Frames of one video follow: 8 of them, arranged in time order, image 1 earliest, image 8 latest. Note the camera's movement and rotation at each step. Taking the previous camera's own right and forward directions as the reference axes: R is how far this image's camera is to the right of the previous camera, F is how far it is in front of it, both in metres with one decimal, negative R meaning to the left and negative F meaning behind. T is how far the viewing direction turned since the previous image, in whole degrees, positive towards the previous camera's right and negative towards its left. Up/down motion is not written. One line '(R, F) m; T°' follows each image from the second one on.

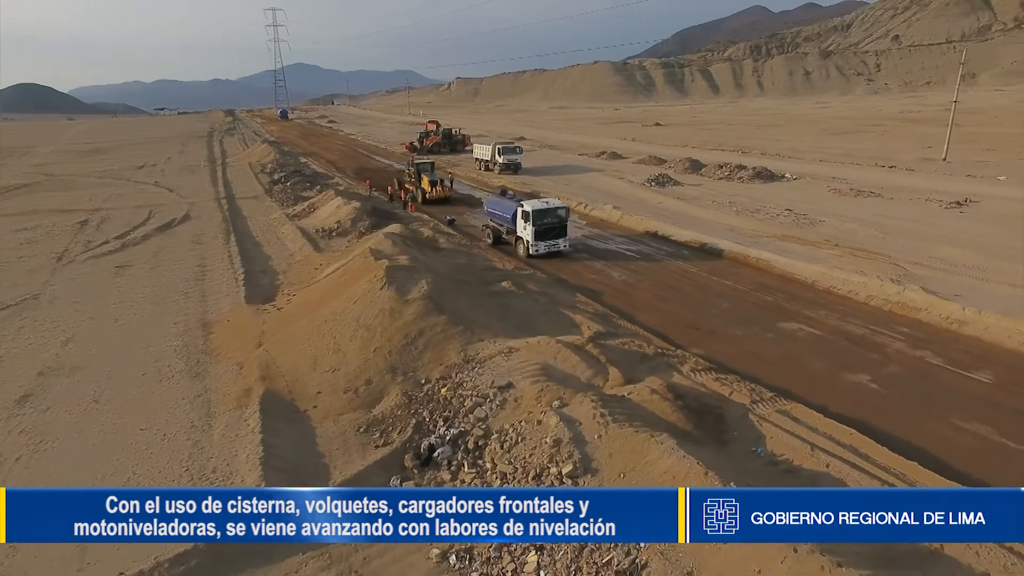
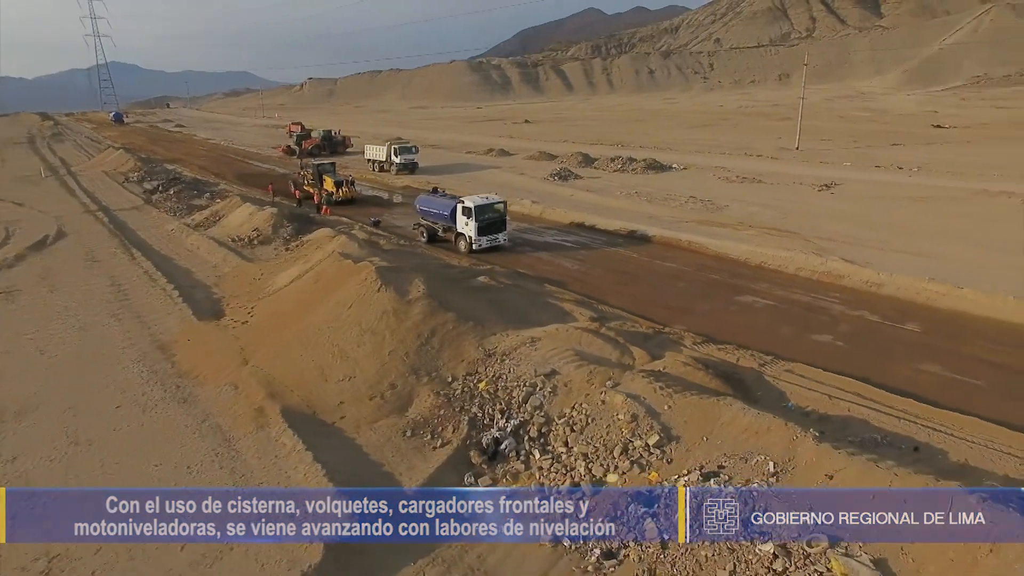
(-3.5, +0.1) m; +13°
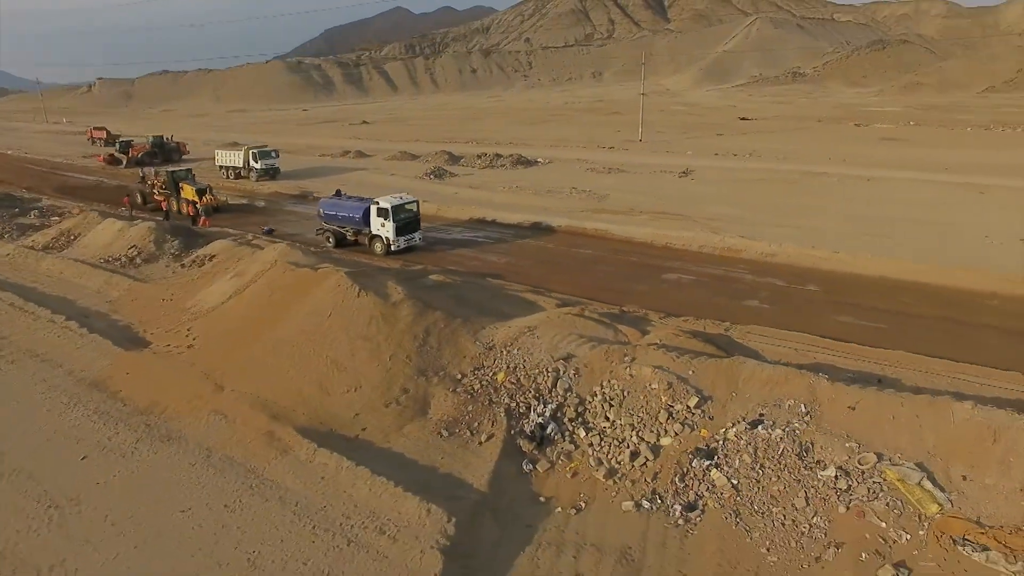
(-3.8, +0.2) m; +16°
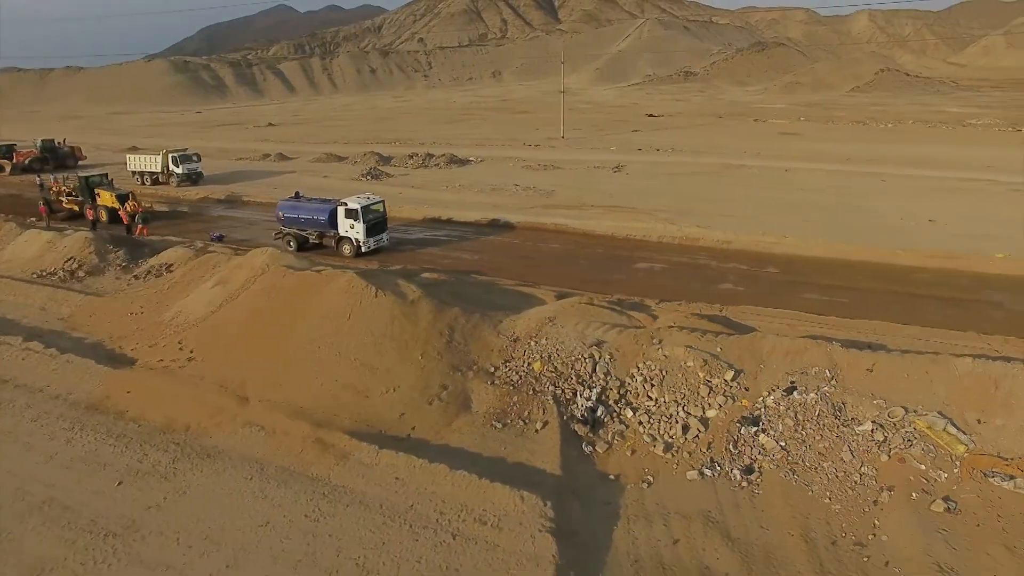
(-2.8, -0.1) m; +9°
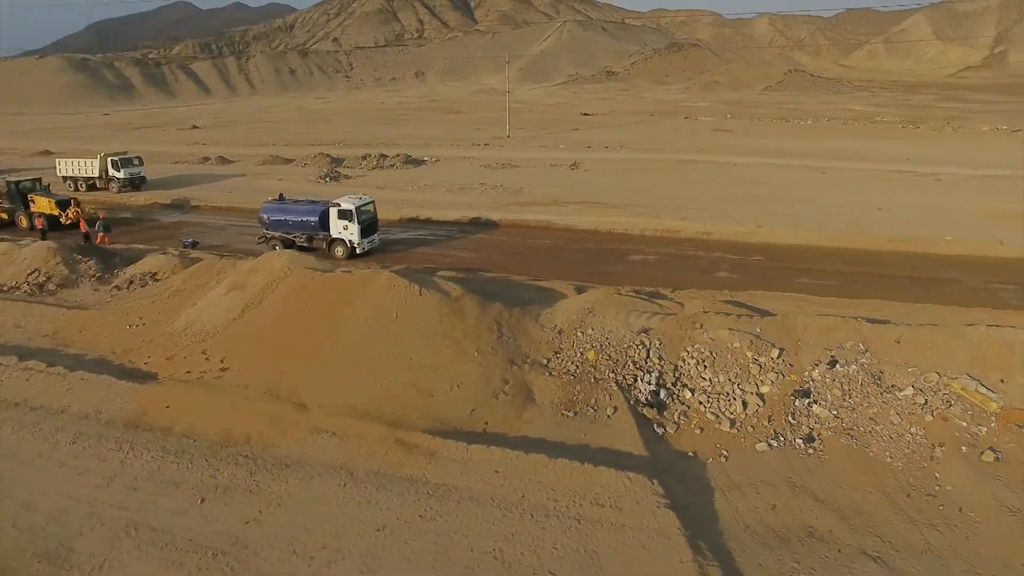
(-2.9, 0.0) m; +8°
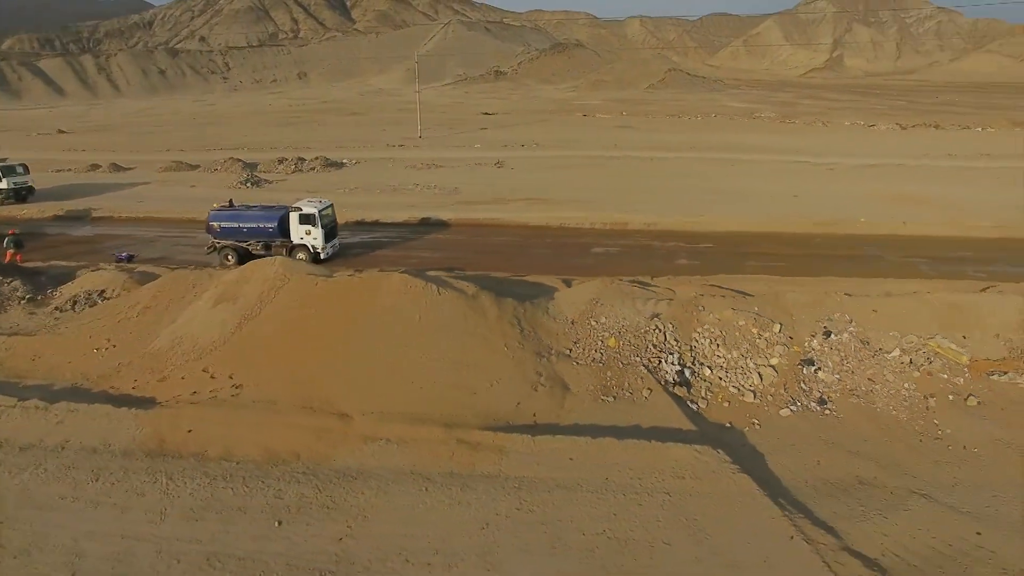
(-3.0, +0.1) m; +10°
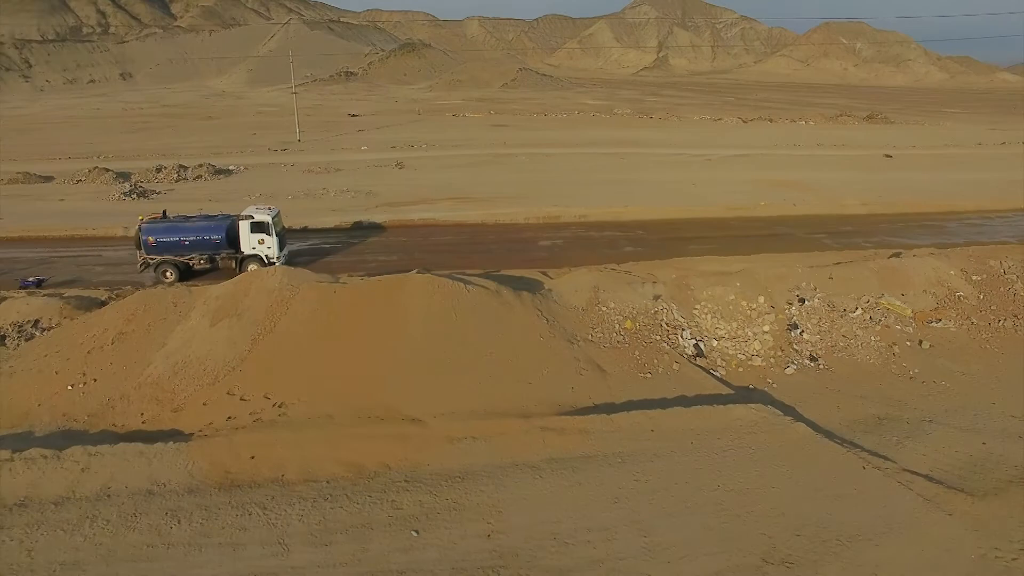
(-4.0, +0.1) m; +14°
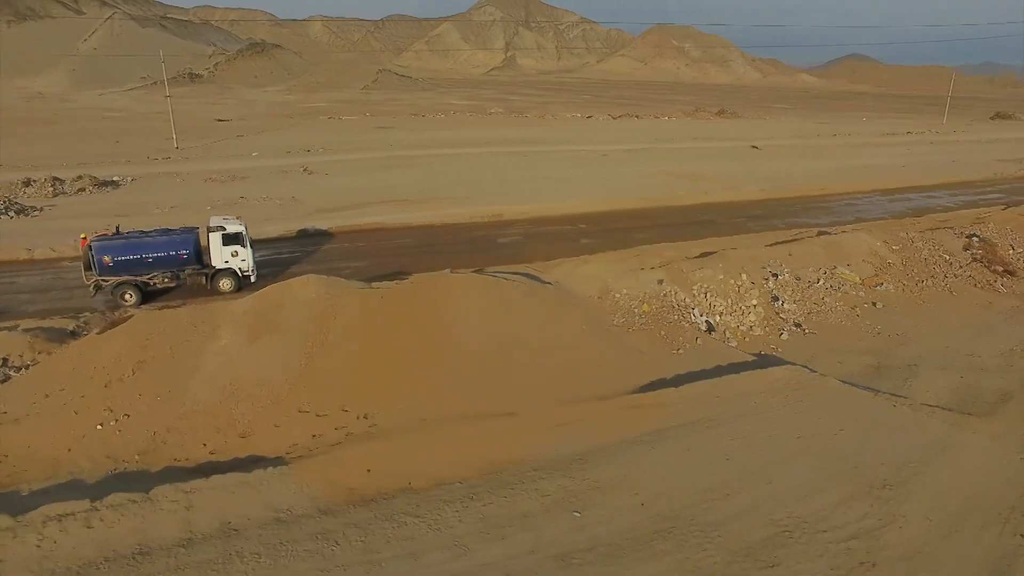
(-4.3, 0.0) m; +13°
